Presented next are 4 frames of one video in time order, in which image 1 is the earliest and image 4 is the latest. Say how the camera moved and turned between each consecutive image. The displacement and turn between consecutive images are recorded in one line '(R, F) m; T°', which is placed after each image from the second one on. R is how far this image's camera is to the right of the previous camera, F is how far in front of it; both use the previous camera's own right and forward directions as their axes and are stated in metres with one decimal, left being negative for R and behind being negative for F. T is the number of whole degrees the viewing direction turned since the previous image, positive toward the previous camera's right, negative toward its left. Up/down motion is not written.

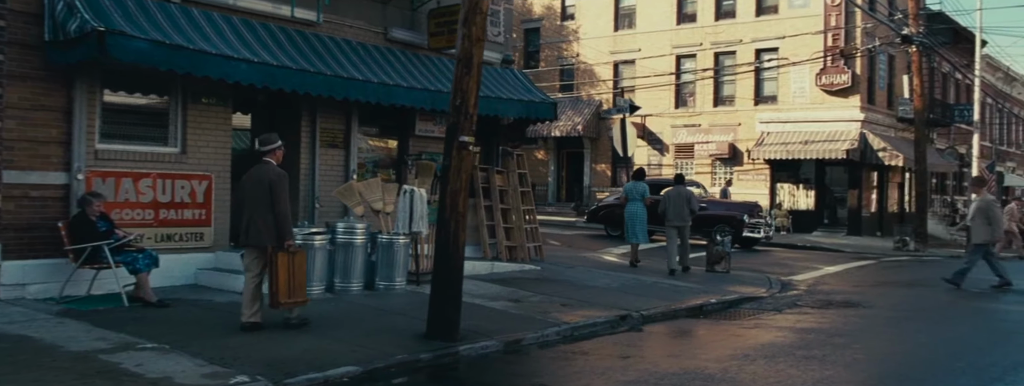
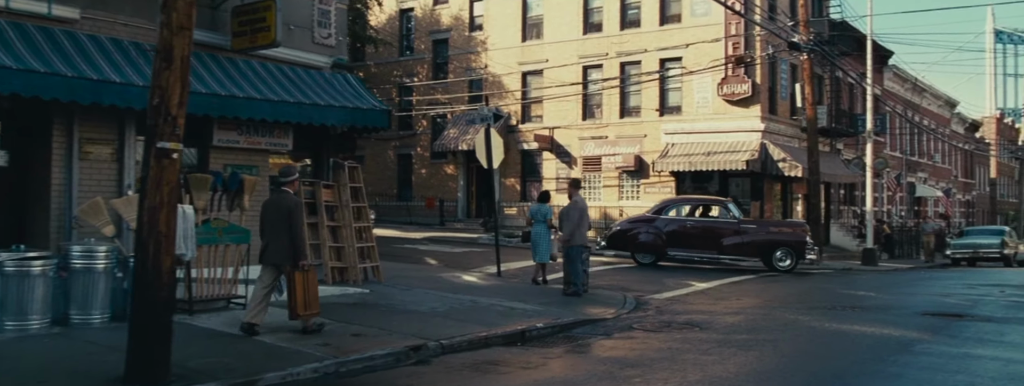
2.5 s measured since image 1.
(+1.8, +0.9) m; +3°
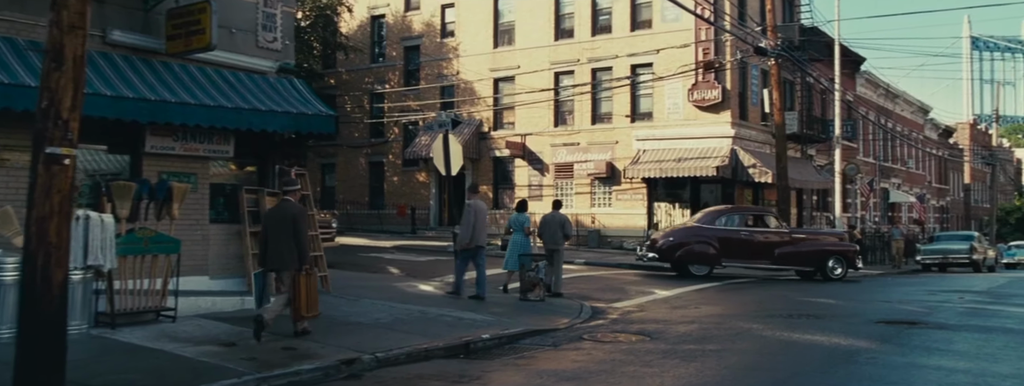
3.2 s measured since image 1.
(+0.5, +0.3) m; +1°
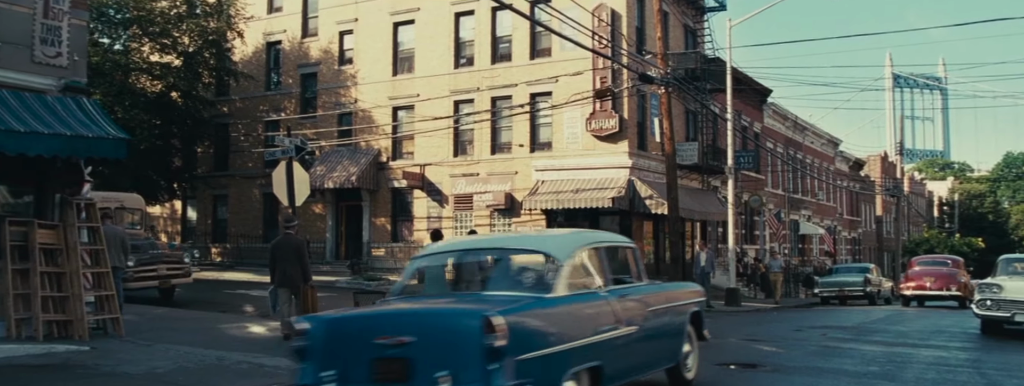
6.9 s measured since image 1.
(+1.7, +1.0) m; +4°
